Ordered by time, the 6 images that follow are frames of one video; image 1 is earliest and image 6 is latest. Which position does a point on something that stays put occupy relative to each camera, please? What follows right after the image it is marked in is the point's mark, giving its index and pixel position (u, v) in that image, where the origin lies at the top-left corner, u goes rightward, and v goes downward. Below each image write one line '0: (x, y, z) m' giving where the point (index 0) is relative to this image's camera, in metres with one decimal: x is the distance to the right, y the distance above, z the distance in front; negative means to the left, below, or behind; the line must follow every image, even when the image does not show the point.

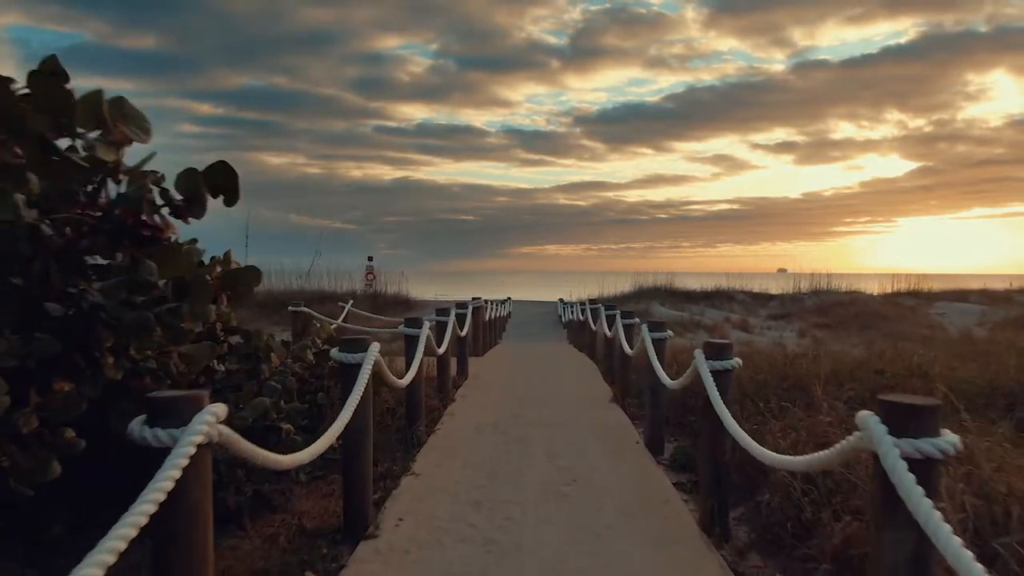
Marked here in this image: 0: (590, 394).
0: (+0.5, -0.7, +9.4) m
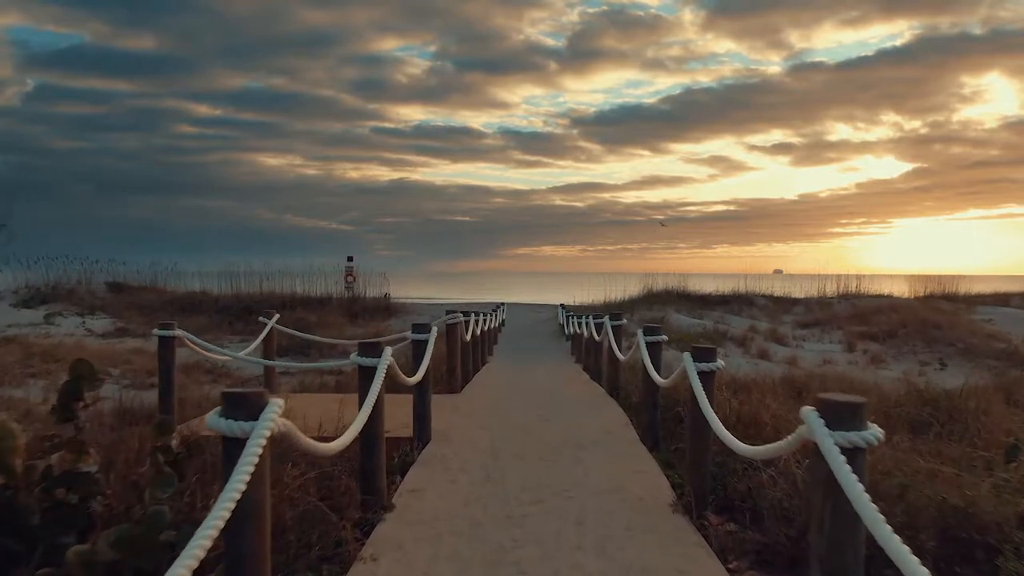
0: (+0.5, -0.8, +5.7) m
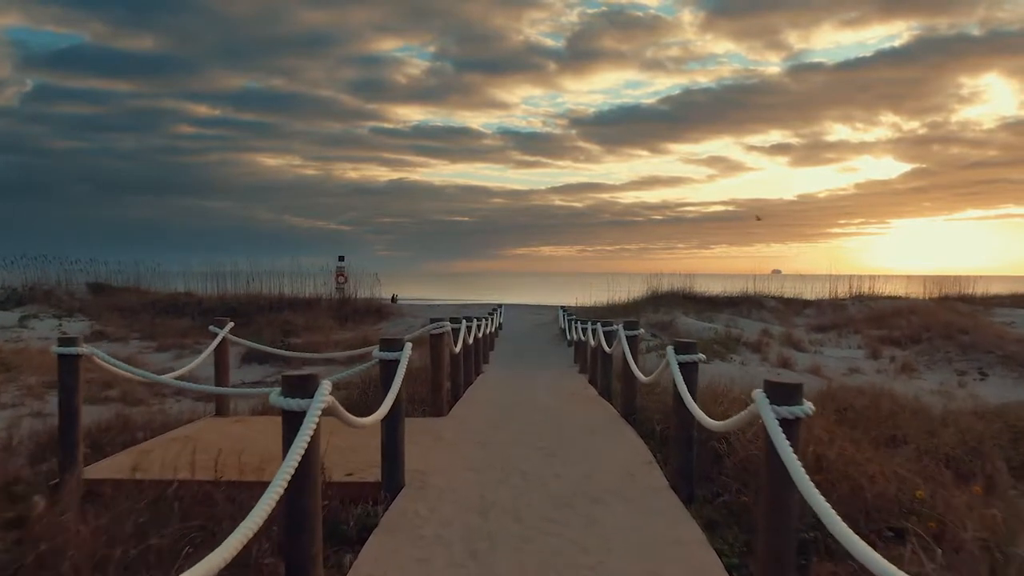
0: (+0.4, -0.8, +4.3) m
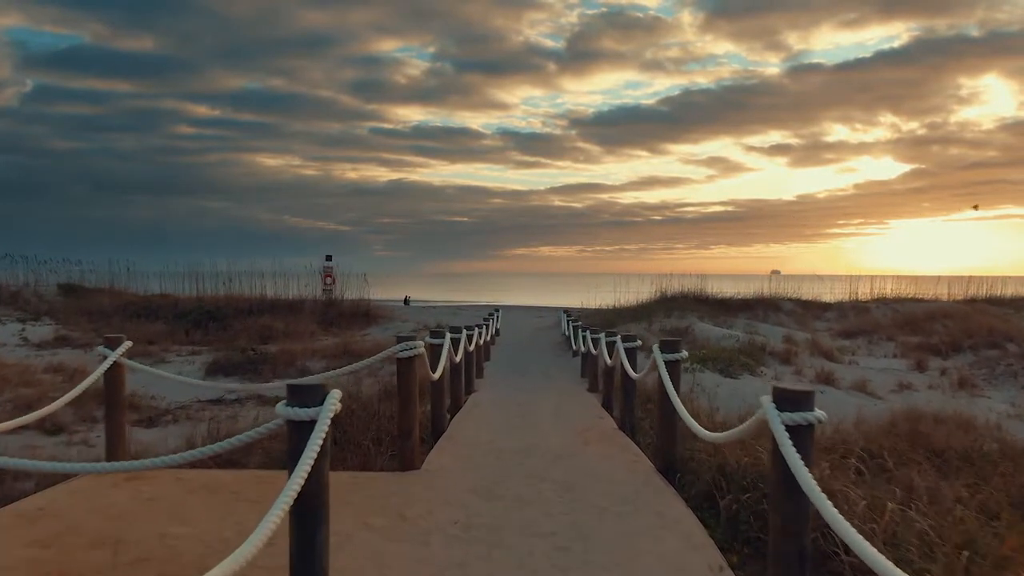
0: (+0.4, -0.8, +2.2) m
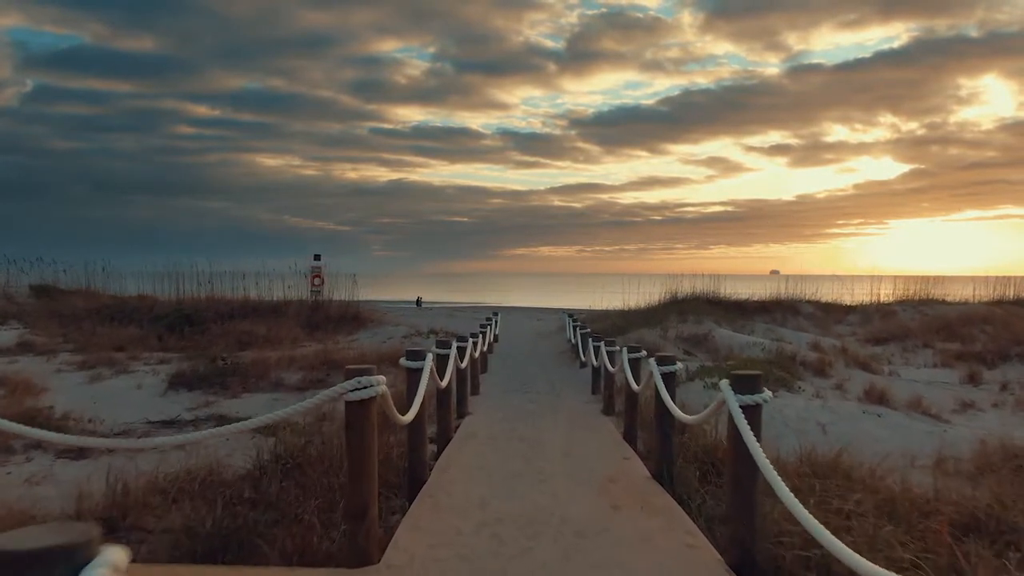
0: (+0.4, -0.9, +0.3) m
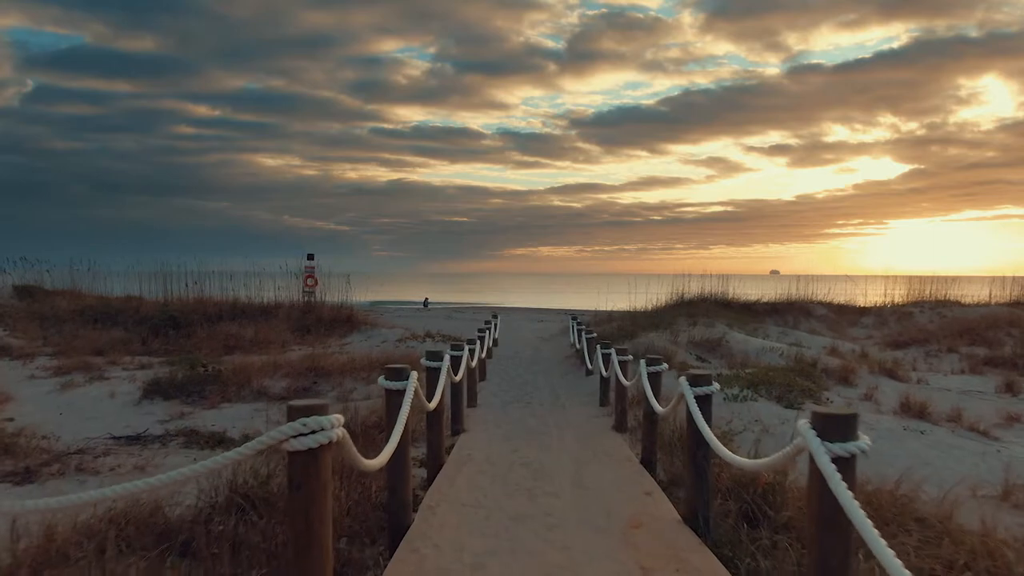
0: (+0.4, -0.9, -0.7) m
